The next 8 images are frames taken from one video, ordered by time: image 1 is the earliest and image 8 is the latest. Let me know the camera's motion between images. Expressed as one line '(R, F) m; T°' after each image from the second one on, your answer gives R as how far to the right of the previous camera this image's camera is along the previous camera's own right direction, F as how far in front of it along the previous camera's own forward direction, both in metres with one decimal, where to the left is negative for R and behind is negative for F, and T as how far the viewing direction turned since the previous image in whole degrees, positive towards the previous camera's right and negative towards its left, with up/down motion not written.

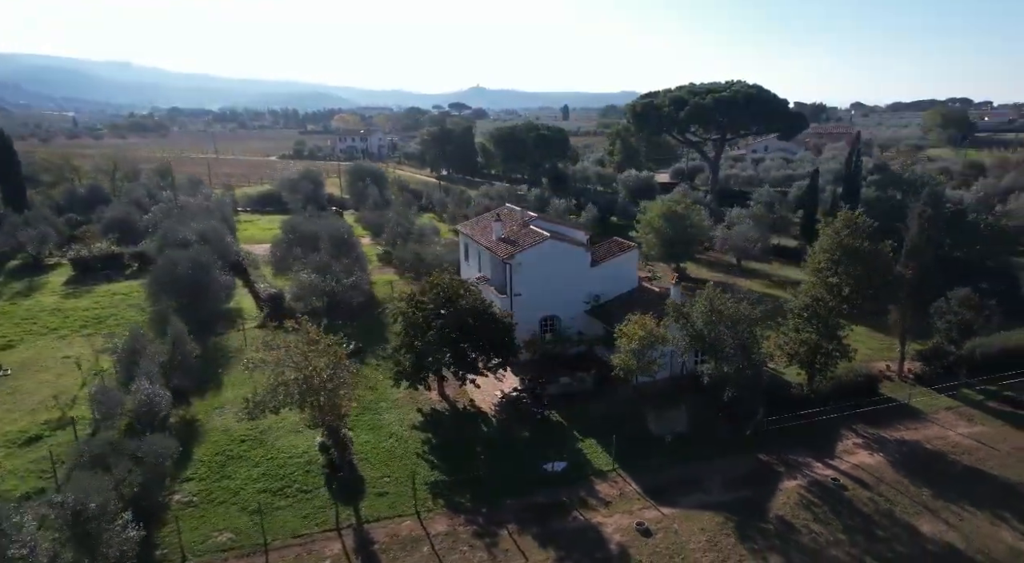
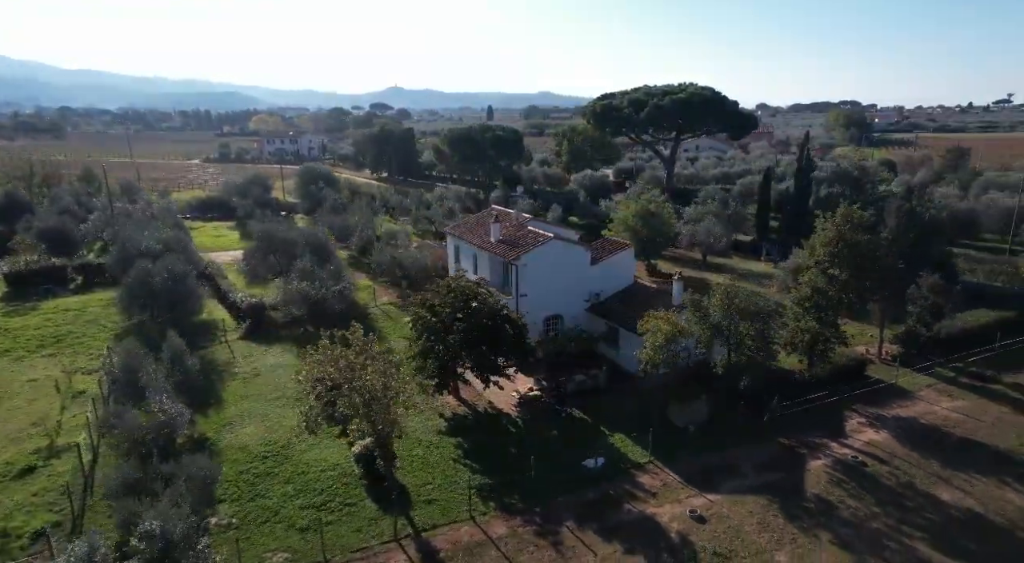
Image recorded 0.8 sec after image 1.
(-3.6, 0.0) m; +7°
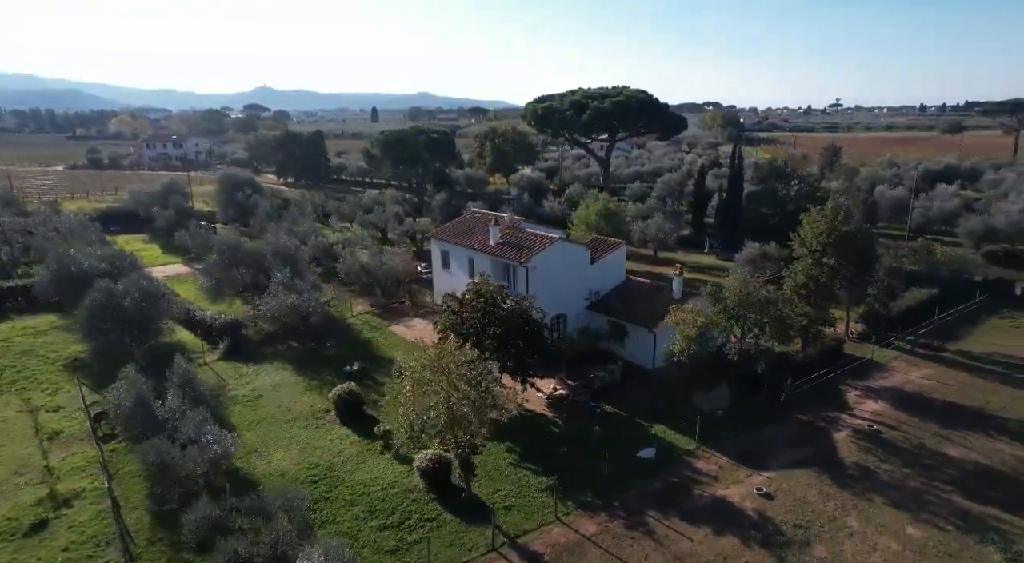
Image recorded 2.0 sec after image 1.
(-5.6, +0.3) m; +11°
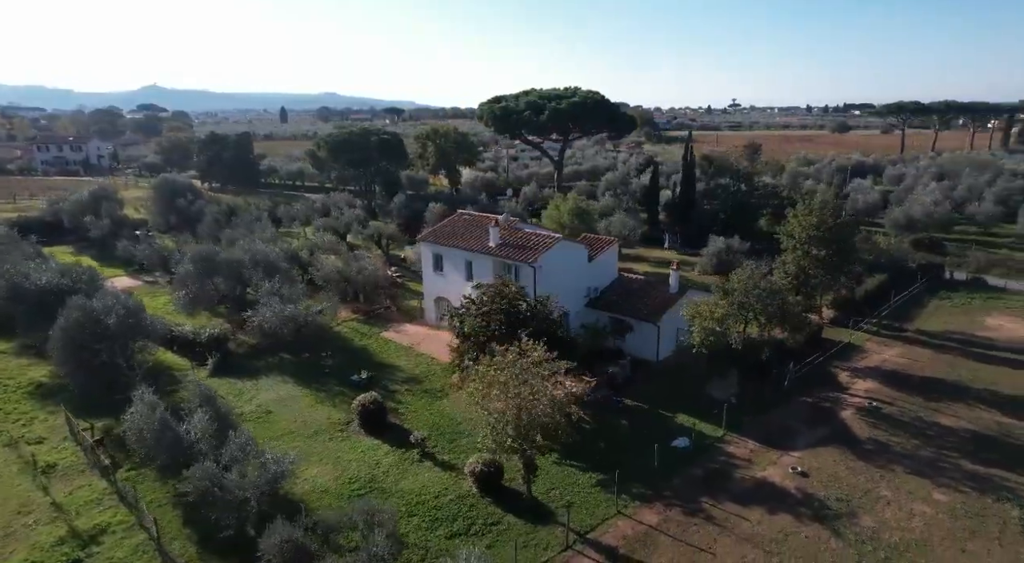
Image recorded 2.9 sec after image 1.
(-4.2, +0.2) m; +8°
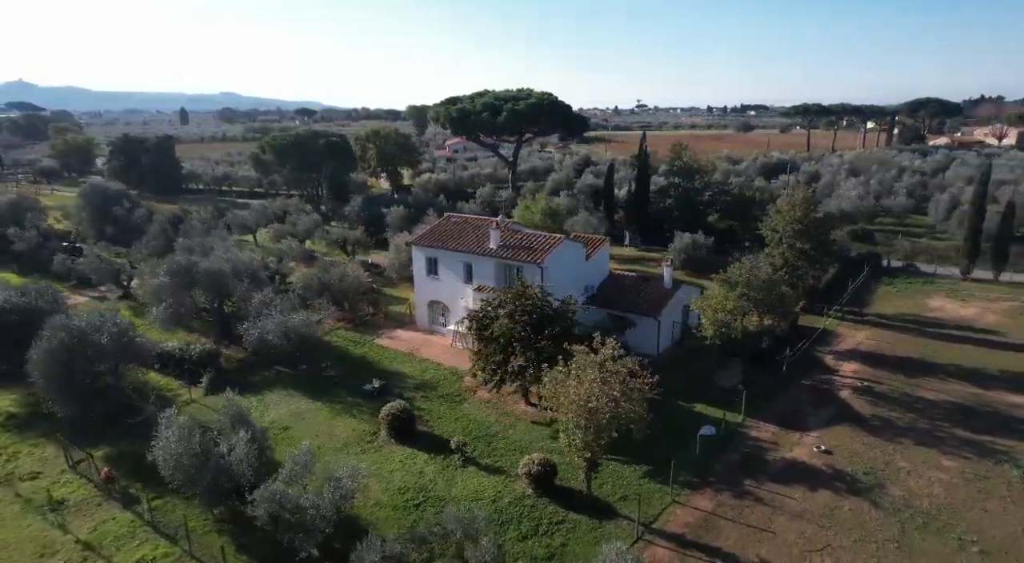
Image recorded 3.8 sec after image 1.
(-4.2, +0.2) m; +8°
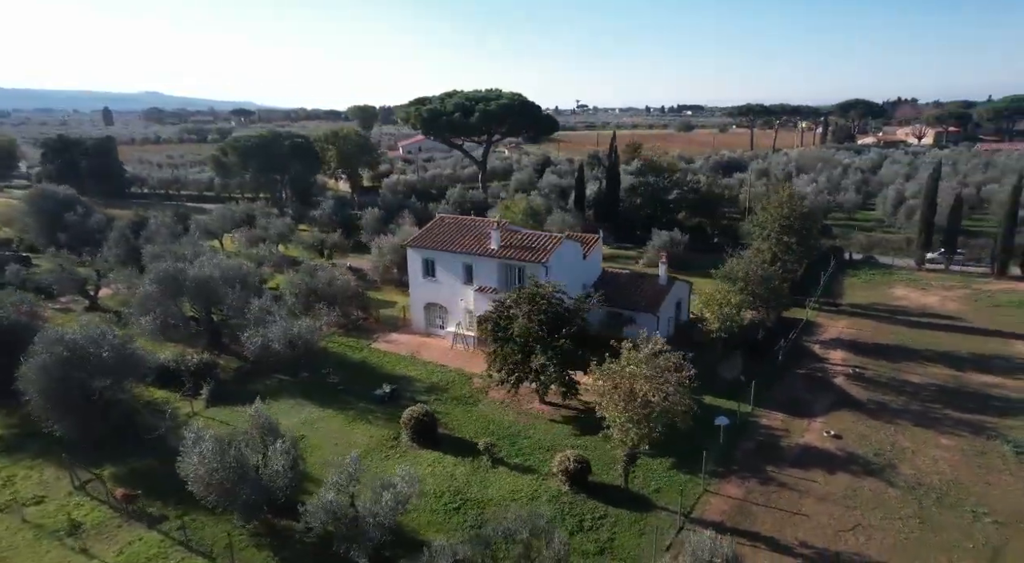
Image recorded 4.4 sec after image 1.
(-2.8, 0.0) m; +5°
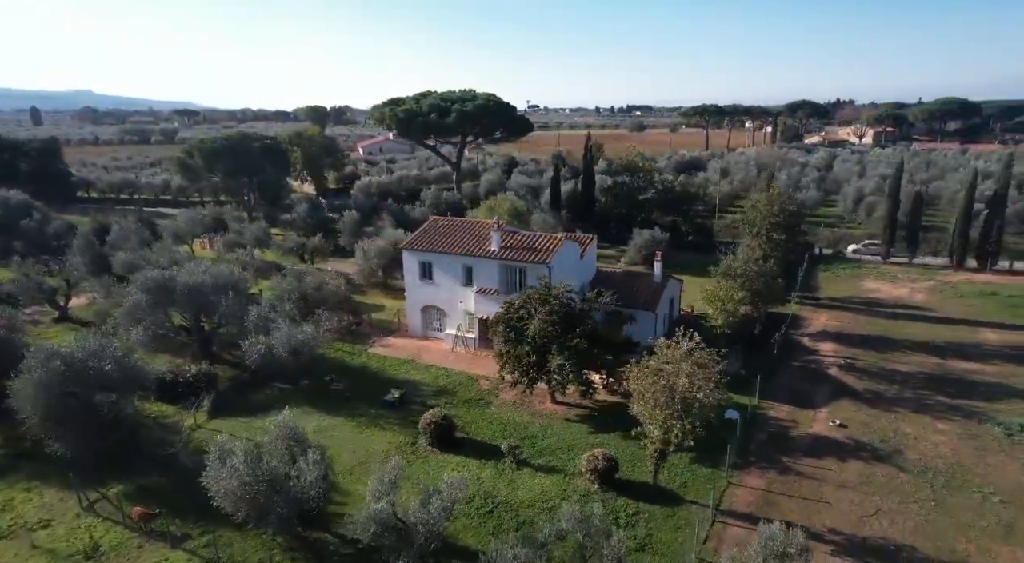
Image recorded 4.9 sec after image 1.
(-2.3, +0.1) m; +4°
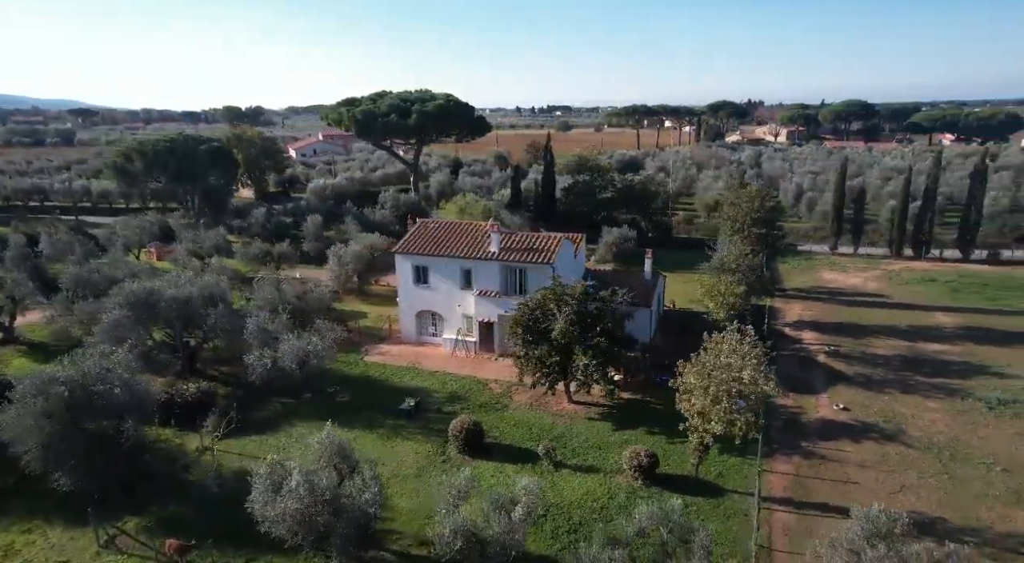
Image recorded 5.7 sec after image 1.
(-3.7, +0.5) m; +7°
